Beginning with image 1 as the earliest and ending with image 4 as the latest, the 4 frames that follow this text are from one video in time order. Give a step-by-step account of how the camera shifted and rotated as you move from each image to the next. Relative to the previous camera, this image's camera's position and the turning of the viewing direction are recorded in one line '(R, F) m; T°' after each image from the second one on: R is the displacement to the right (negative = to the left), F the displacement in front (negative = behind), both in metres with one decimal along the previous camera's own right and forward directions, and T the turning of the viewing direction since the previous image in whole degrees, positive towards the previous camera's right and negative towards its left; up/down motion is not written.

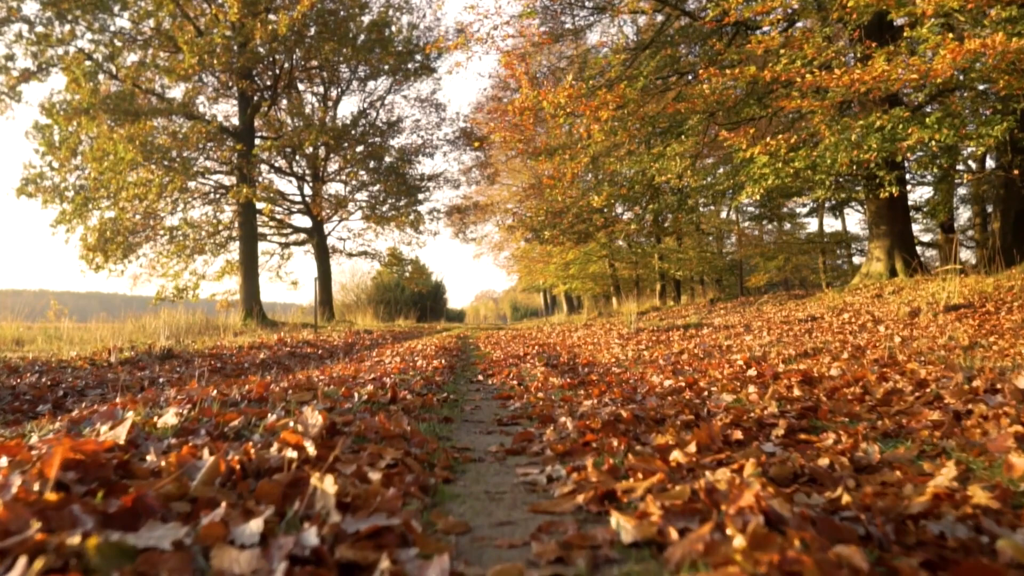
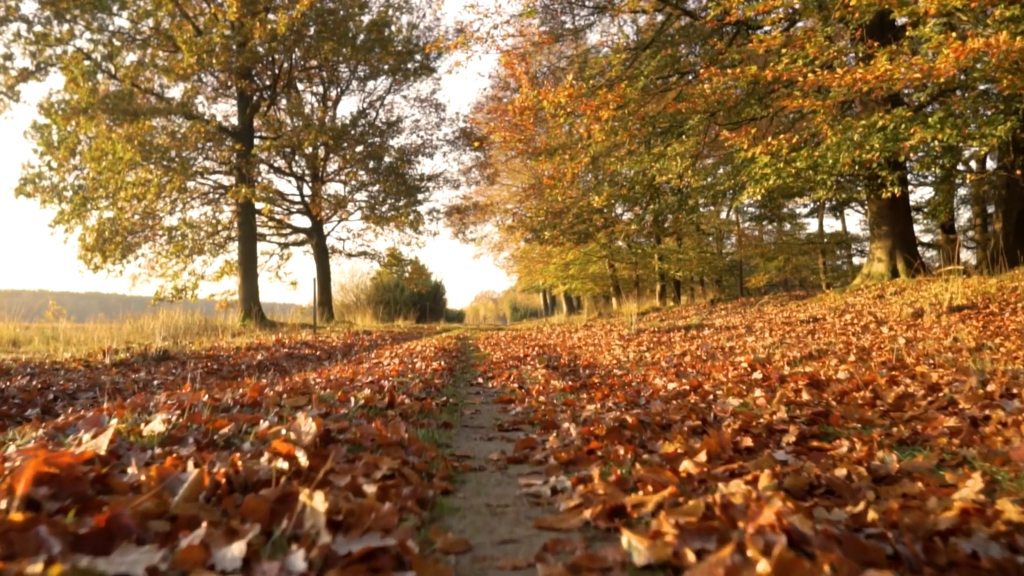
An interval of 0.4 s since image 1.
(0.0, +0.1) m; 0°
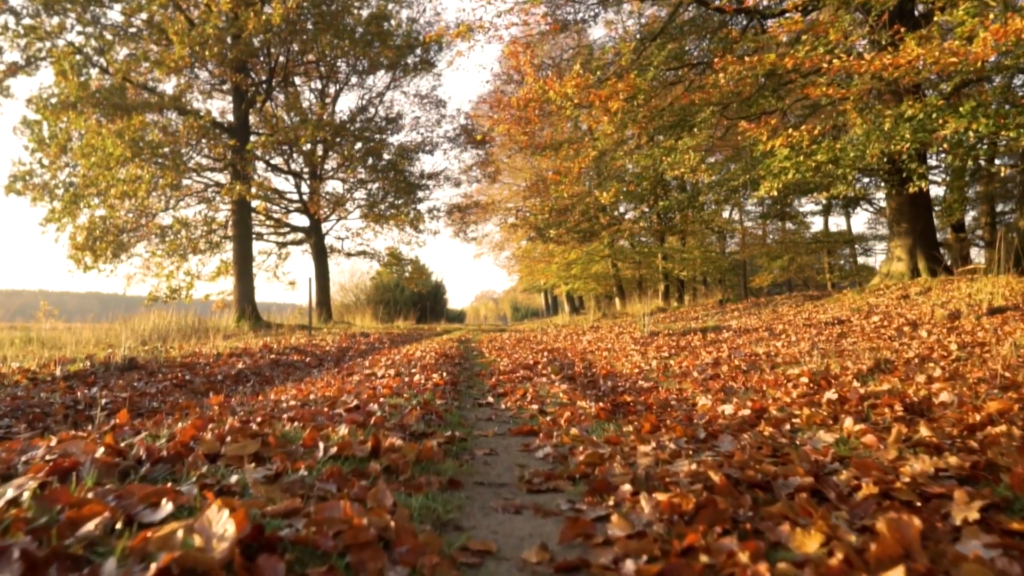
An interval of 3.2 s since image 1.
(-0.1, +0.9) m; 0°
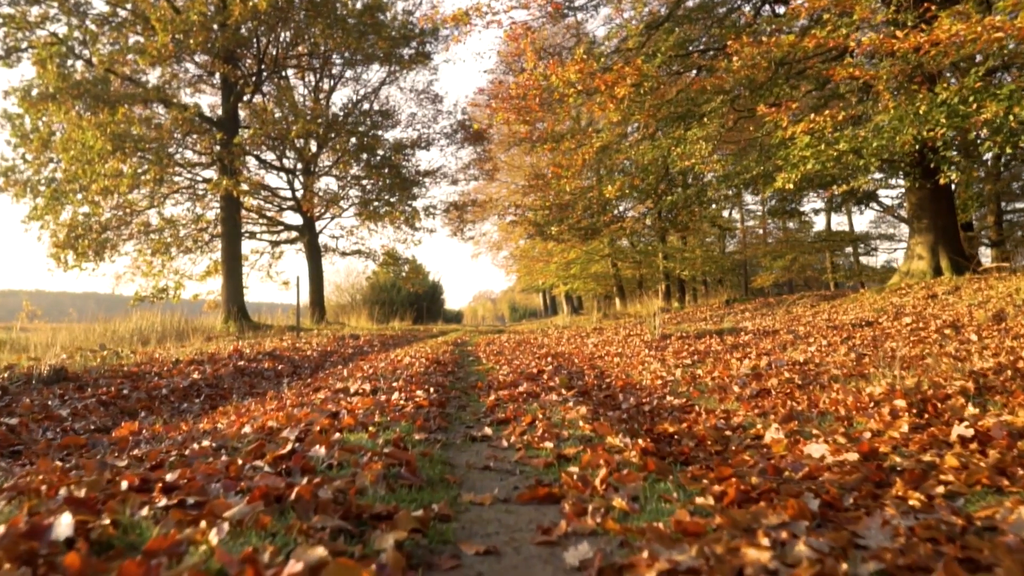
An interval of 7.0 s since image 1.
(0.0, +1.2) m; 0°
